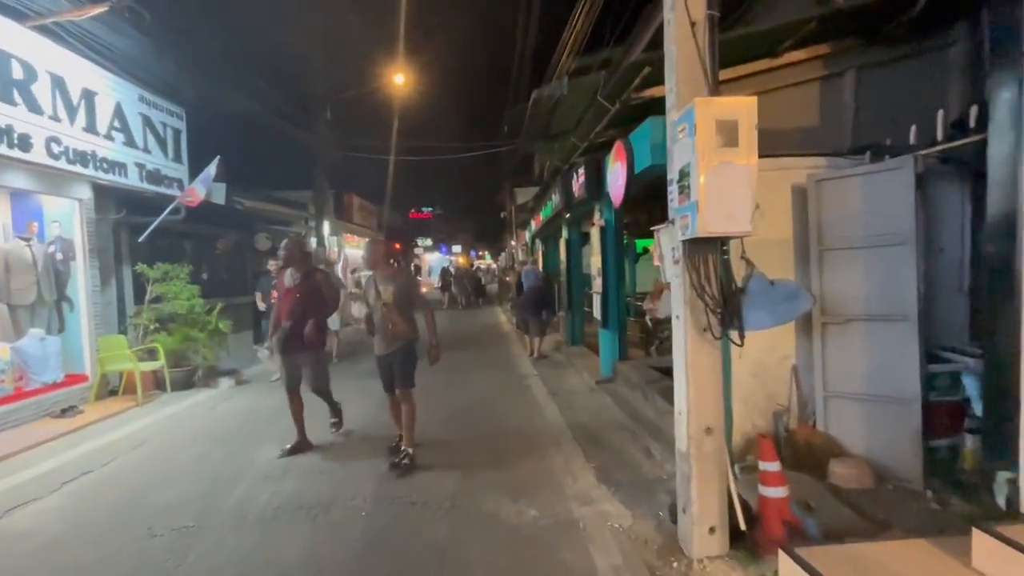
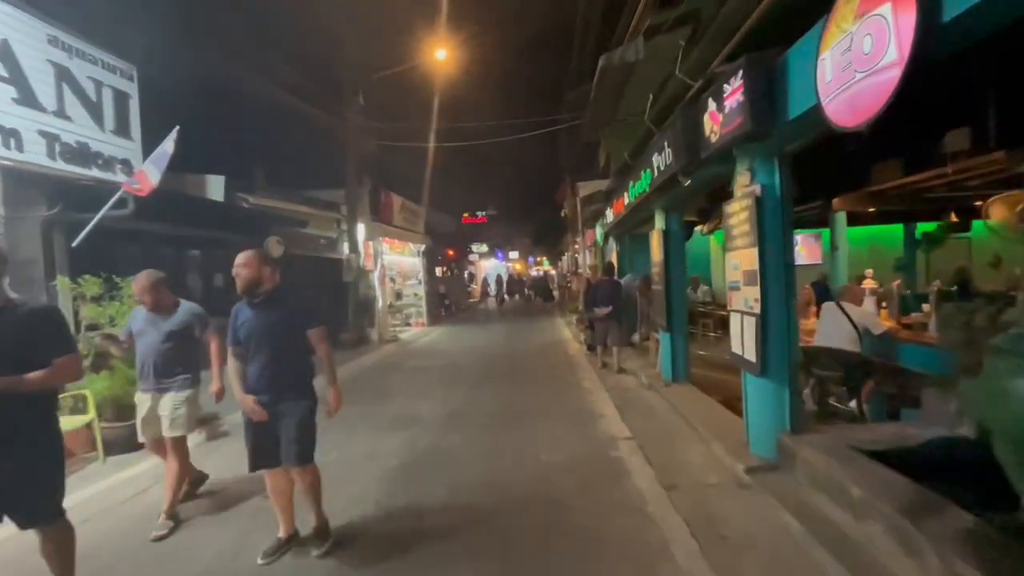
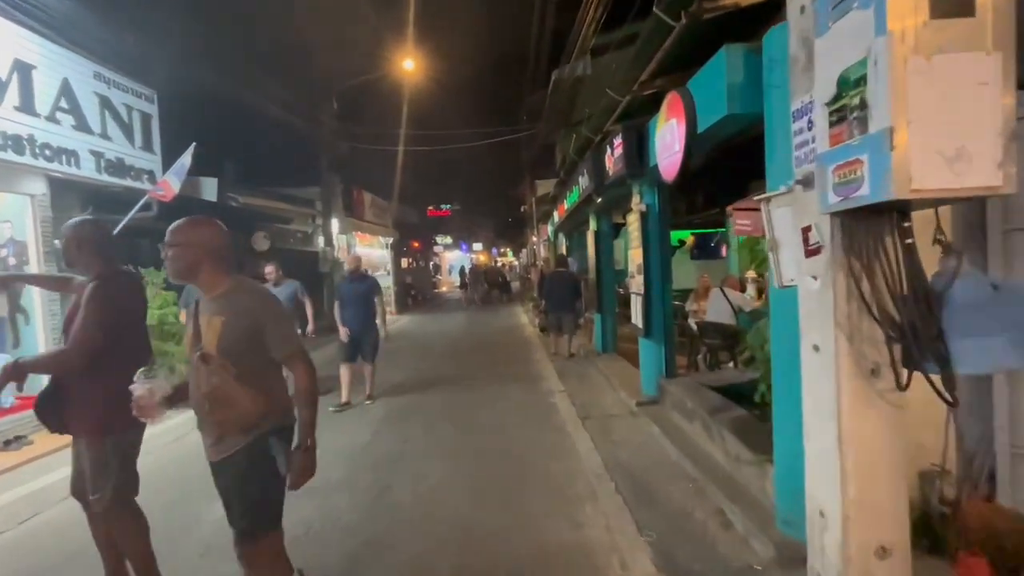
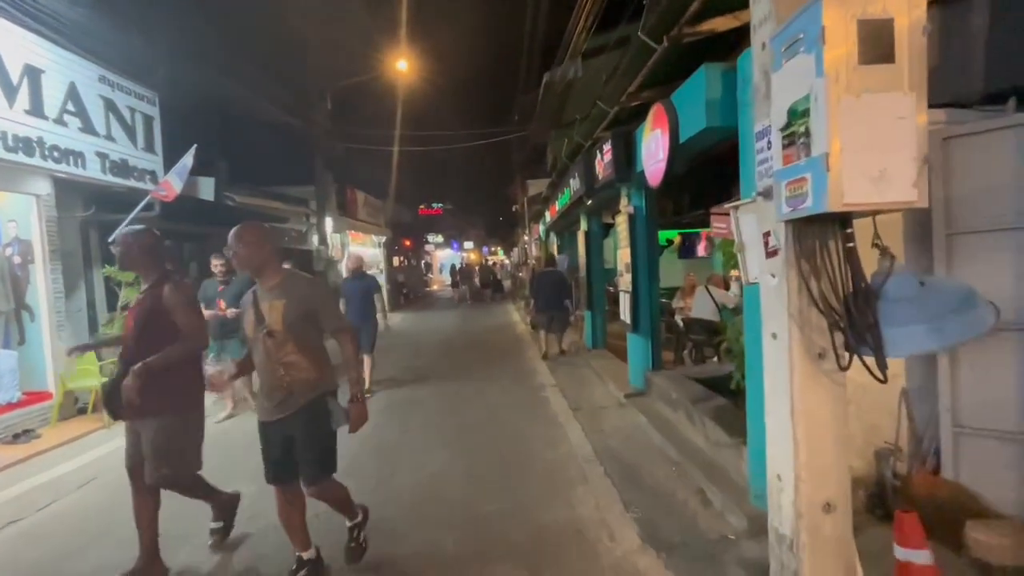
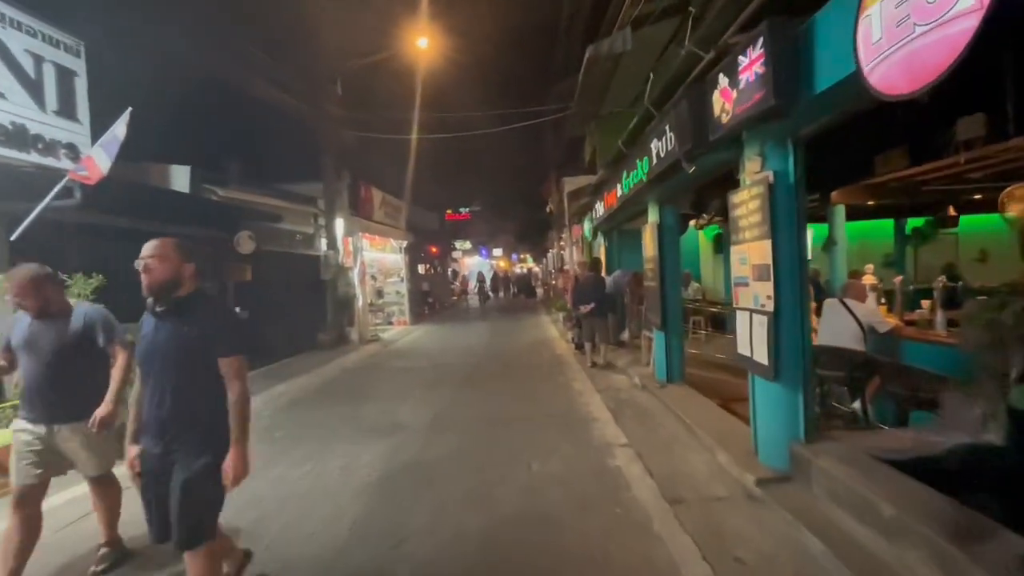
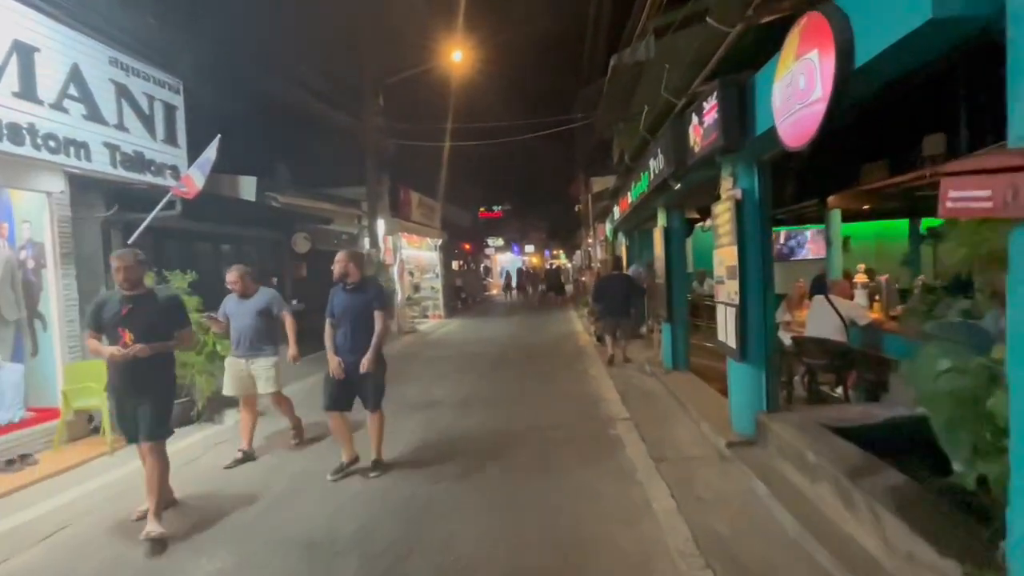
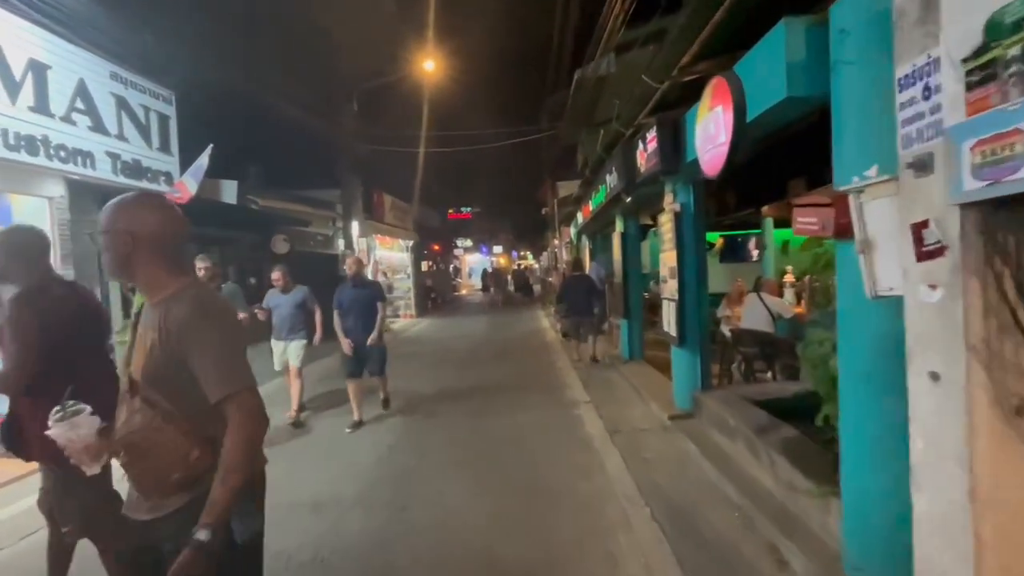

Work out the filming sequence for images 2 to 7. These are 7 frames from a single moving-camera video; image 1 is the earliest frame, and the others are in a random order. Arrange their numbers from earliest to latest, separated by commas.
4, 3, 7, 6, 2, 5
